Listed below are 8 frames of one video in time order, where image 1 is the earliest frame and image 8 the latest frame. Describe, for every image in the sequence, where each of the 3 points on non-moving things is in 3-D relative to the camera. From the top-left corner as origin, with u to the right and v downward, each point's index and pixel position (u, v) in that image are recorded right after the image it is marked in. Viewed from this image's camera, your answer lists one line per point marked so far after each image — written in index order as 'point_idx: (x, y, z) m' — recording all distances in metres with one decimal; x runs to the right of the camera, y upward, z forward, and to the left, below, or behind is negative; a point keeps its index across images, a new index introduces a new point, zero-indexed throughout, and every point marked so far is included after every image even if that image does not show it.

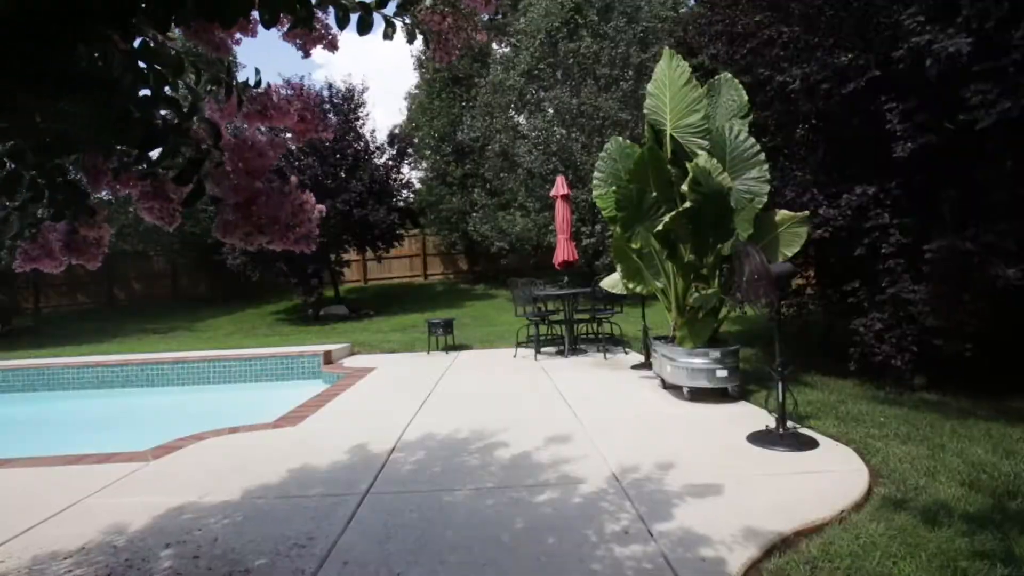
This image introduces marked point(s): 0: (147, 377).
0: (-6.3, -1.5, +8.6) m
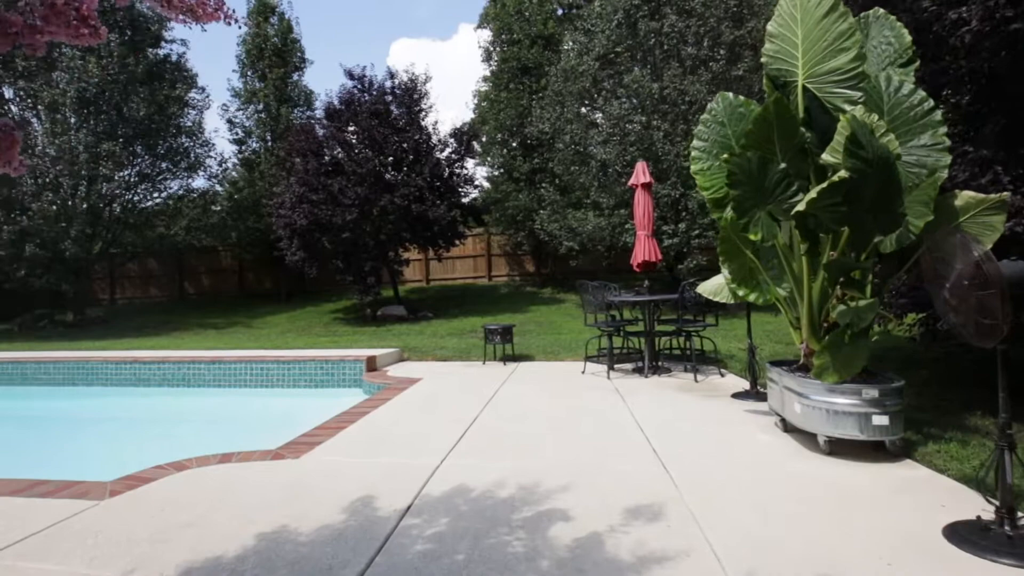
0: (-5.3, -1.4, +8.2) m
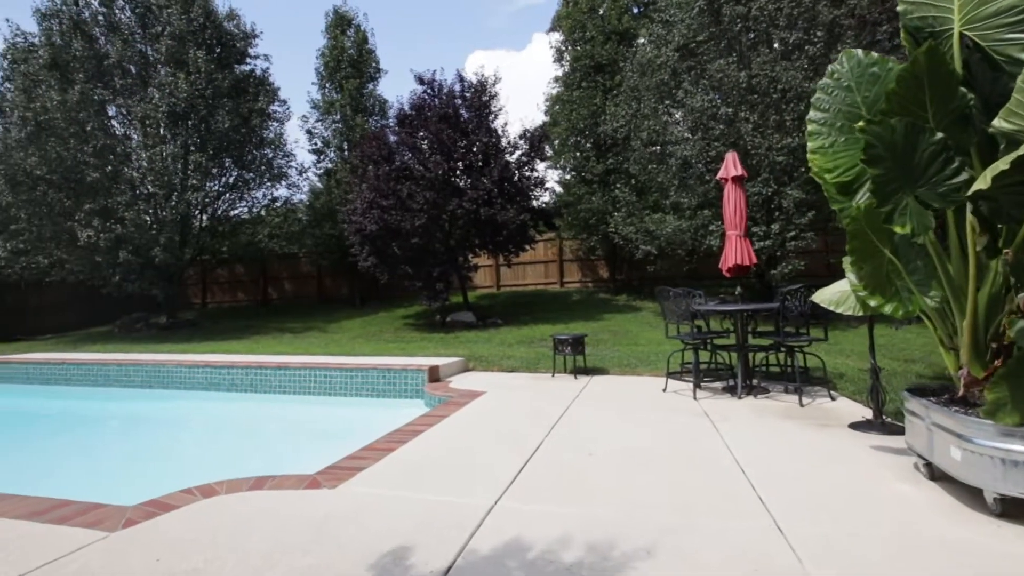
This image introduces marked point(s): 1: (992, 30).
0: (-4.2, -1.5, +8.3) m
1: (+2.8, +1.5, +3.0) m
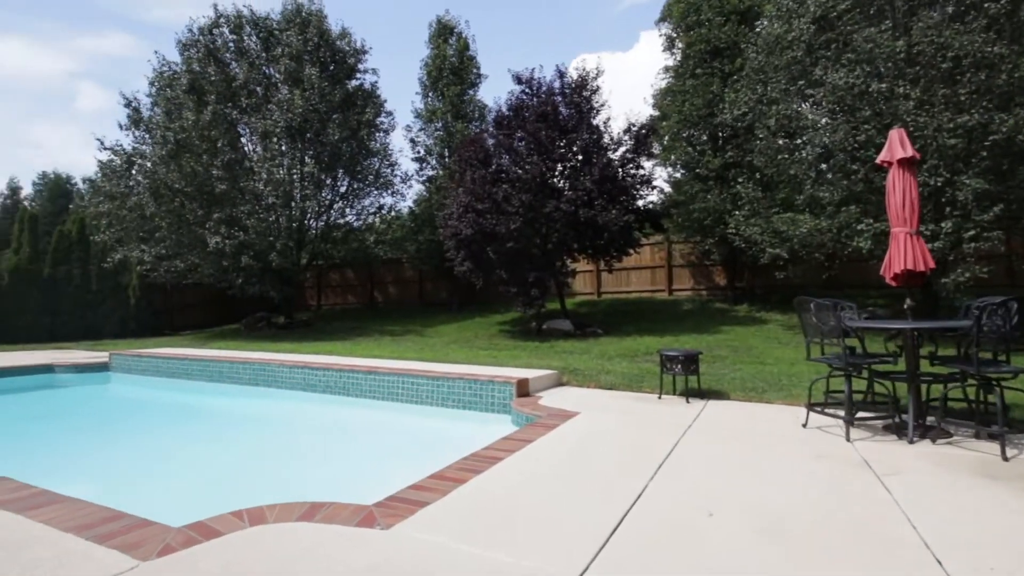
0: (-2.7, -1.6, +8.2) m
1: (+3.2, +1.5, +1.7) m
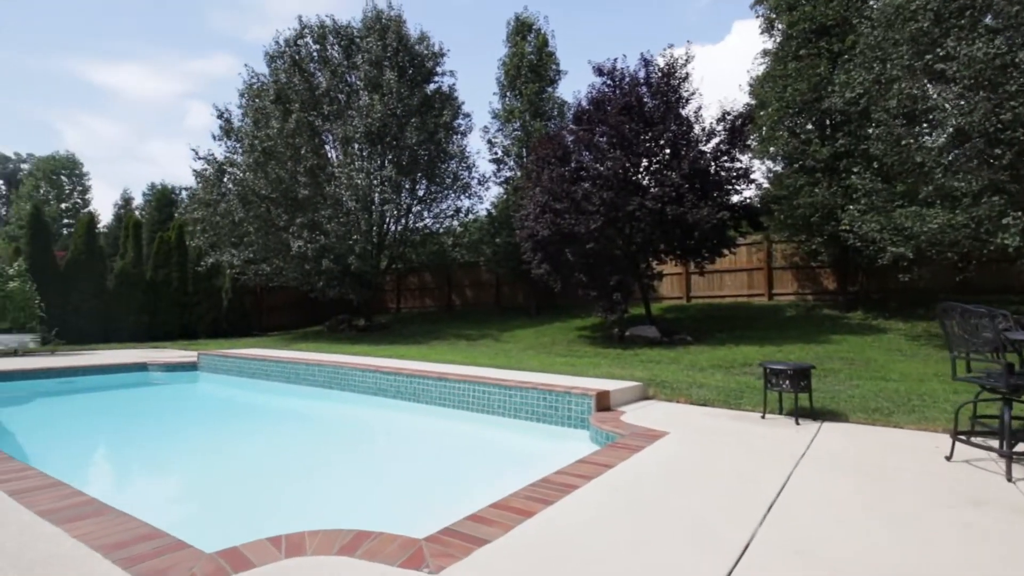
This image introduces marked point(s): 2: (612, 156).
0: (-1.5, -1.6, +7.9) m
1: (+3.3, +1.5, +0.6) m
2: (+2.4, +3.2, +12.5) m
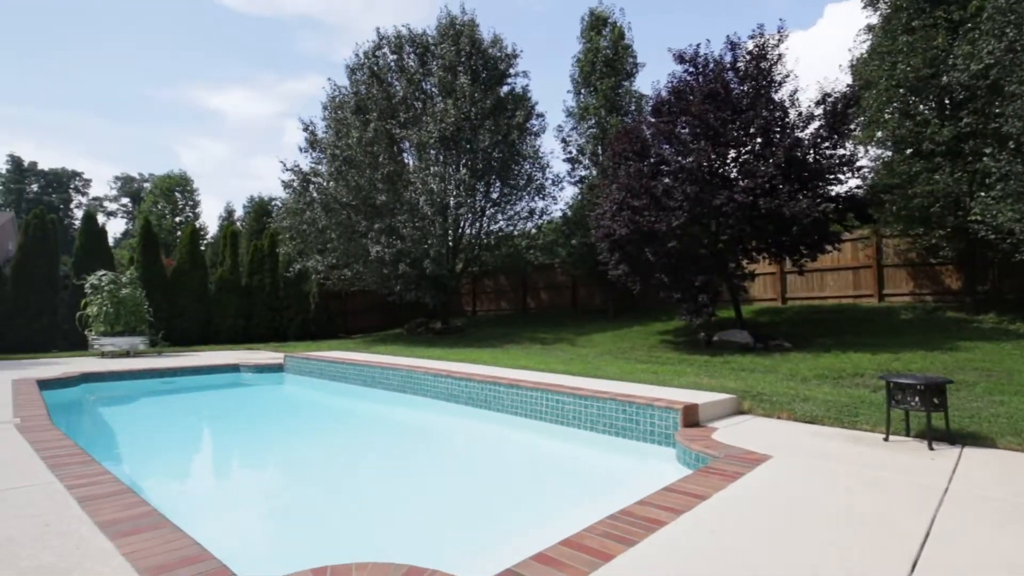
0: (-0.4, -1.6, +7.7) m
1: (+3.3, +1.5, -0.3) m
2: (+4.2, +3.2, +11.6) m
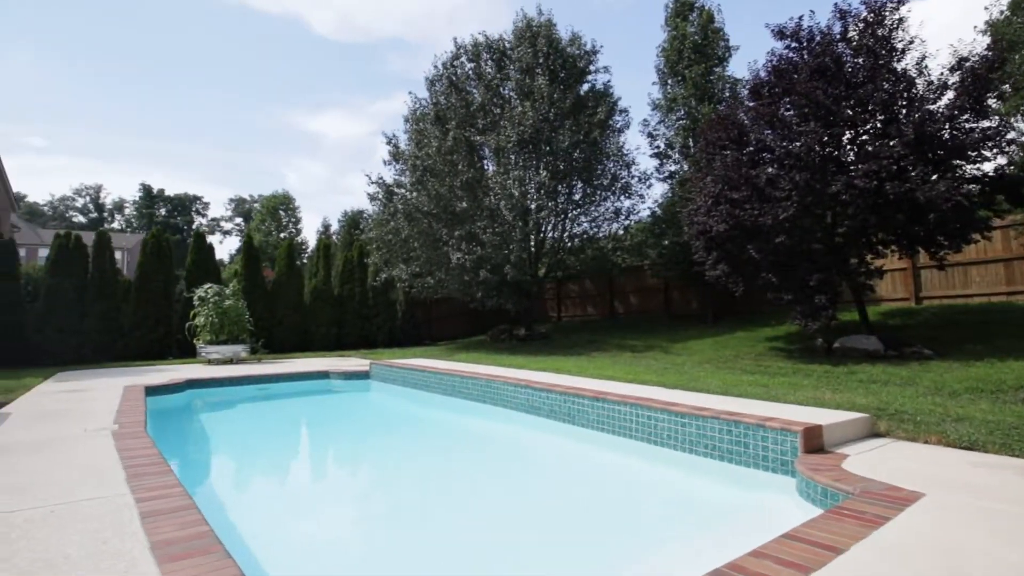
0: (+0.8, -1.7, +7.1) m
1: (+3.0, +1.6, -1.3) m
2: (+5.8, +3.2, +10.3) m
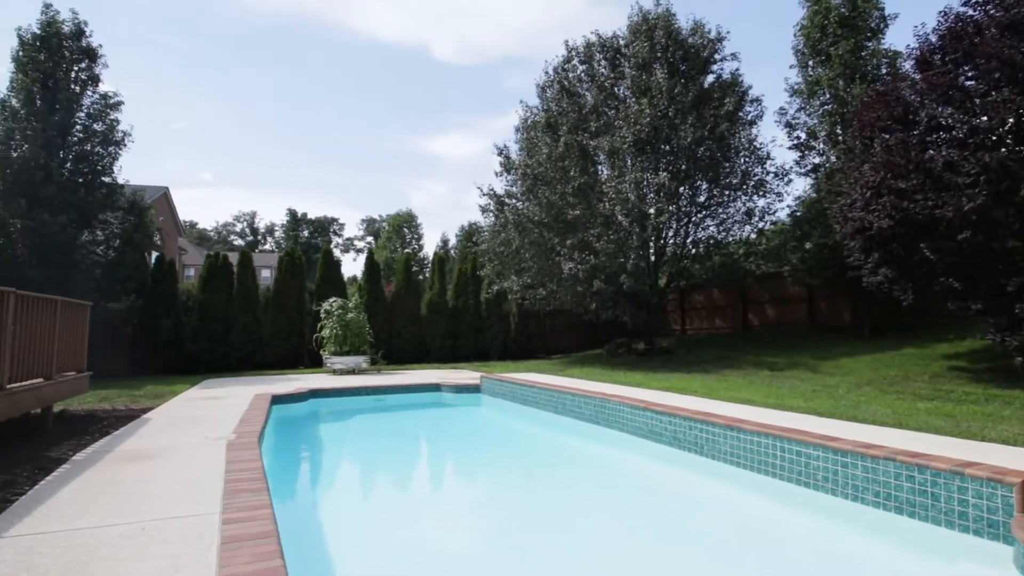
0: (+2.2, -1.8, +6.2) m
1: (+2.4, +1.7, -2.4) m
2: (+7.8, +3.1, +8.3) m
